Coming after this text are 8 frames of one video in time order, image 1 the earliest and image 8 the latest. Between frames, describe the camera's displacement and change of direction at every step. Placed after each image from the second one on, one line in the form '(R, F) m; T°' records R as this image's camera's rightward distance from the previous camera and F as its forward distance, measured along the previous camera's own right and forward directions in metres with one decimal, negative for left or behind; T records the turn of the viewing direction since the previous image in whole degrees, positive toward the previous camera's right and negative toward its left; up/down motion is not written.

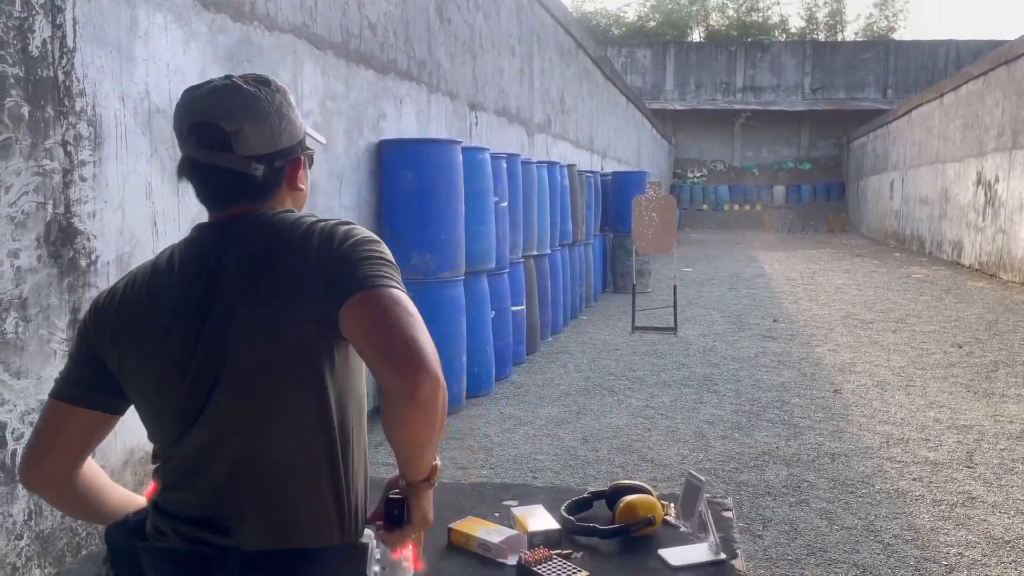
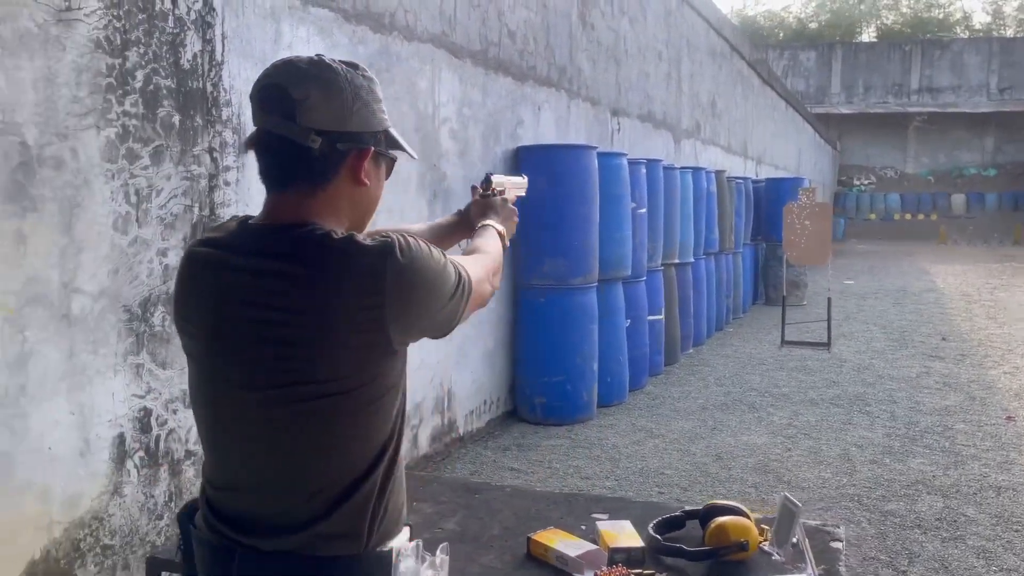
(+0.1, +0.1) m; -10°
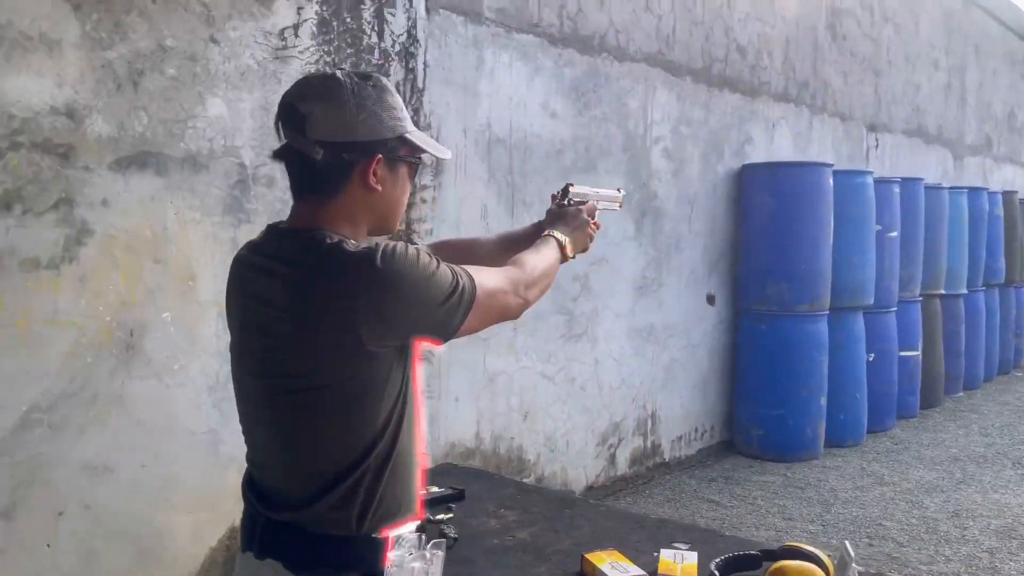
(+0.3, +0.1) m; -19°
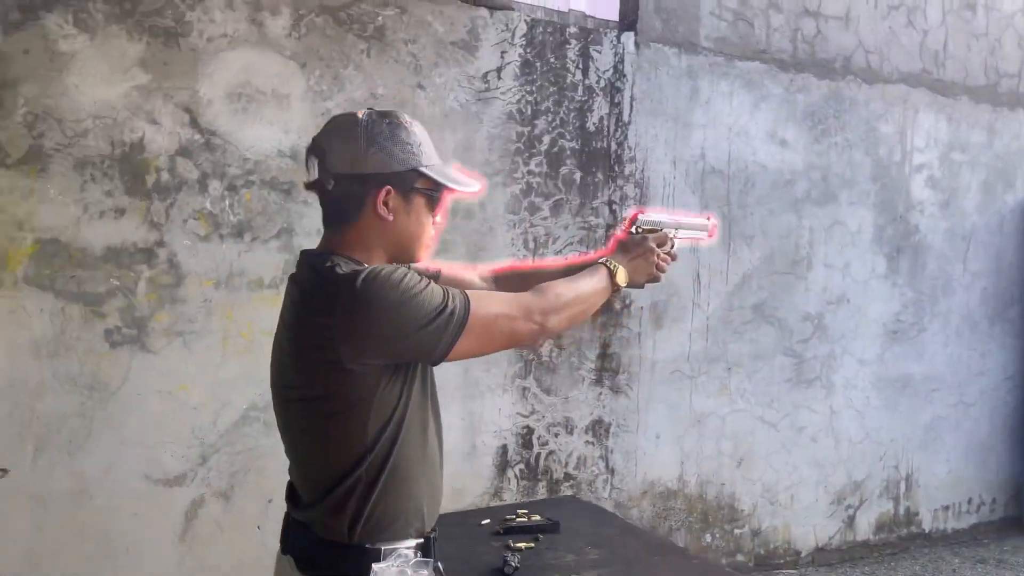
(+0.4, +0.1) m; -21°
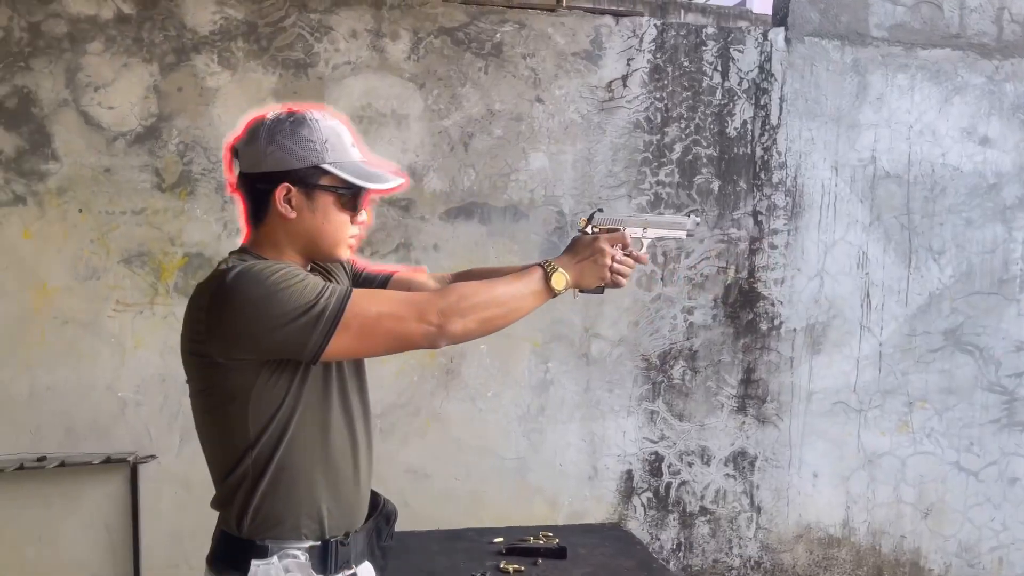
(+0.5, +0.2) m; -18°
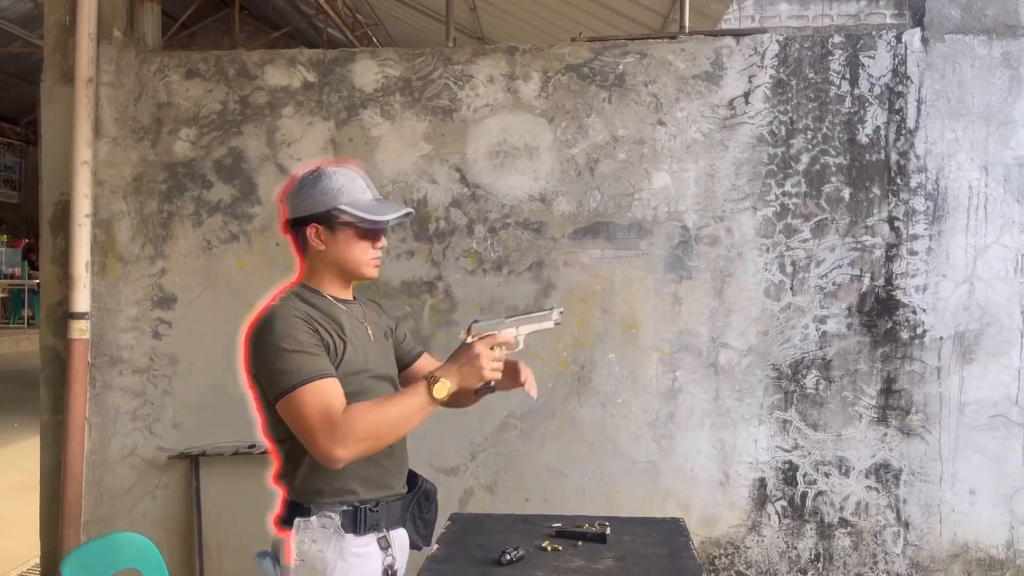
(+0.4, -0.2) m; -17°
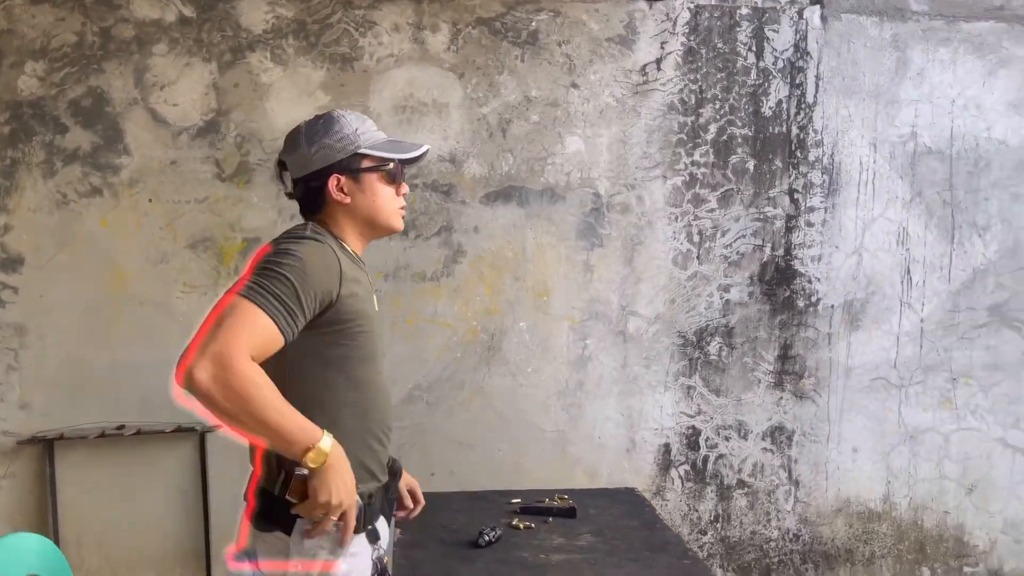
(-0.3, +0.2) m; +12°
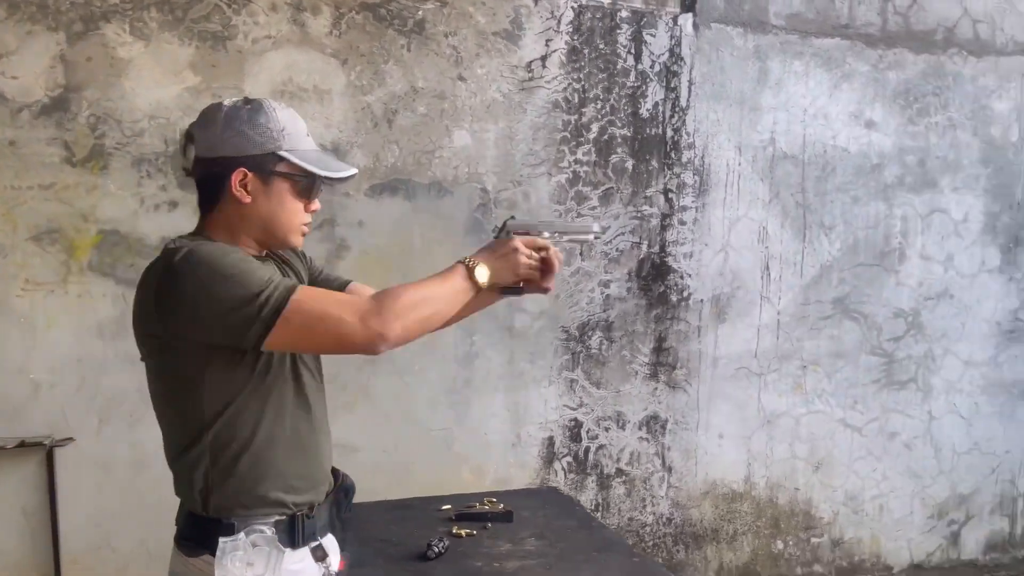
(-0.2, +0.1) m; +12°
